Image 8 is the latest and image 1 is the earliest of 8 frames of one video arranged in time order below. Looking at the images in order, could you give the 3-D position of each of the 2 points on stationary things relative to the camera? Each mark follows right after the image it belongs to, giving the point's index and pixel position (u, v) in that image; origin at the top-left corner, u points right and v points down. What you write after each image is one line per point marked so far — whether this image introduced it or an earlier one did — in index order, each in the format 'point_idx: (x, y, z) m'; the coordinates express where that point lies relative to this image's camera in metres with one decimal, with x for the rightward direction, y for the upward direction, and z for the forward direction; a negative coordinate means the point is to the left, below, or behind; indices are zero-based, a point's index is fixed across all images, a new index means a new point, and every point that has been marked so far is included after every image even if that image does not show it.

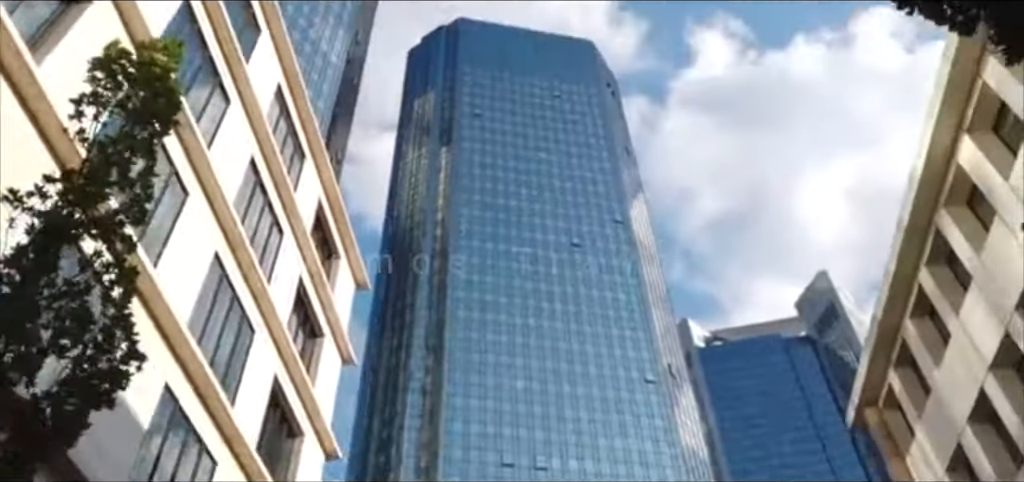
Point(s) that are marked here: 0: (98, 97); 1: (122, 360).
0: (-6.8, +2.4, +14.6) m
1: (-5.3, -1.6, +12.1) m
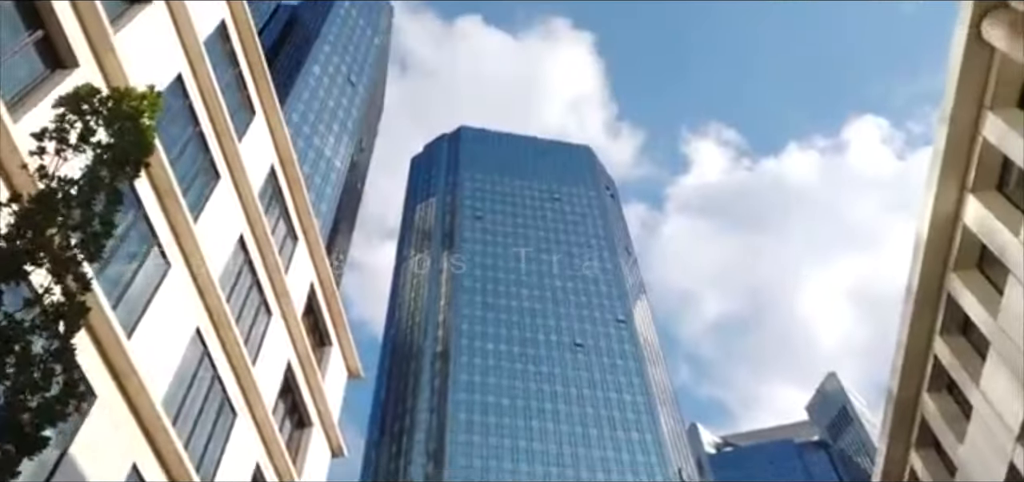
0: (-7.0, +1.7, +13.9) m
1: (-5.5, -2.0, +10.9) m
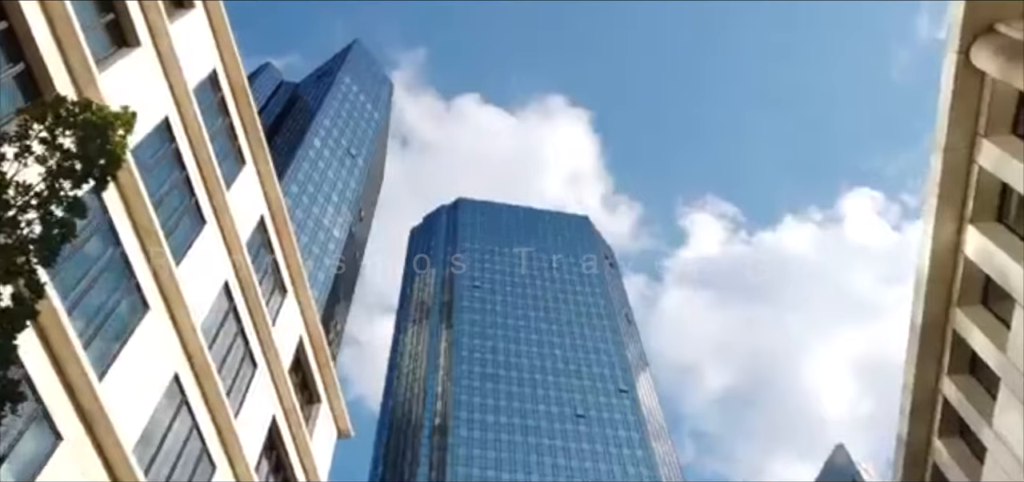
0: (-7.3, +1.5, +13.3) m
1: (-5.8, -1.9, +10.0) m
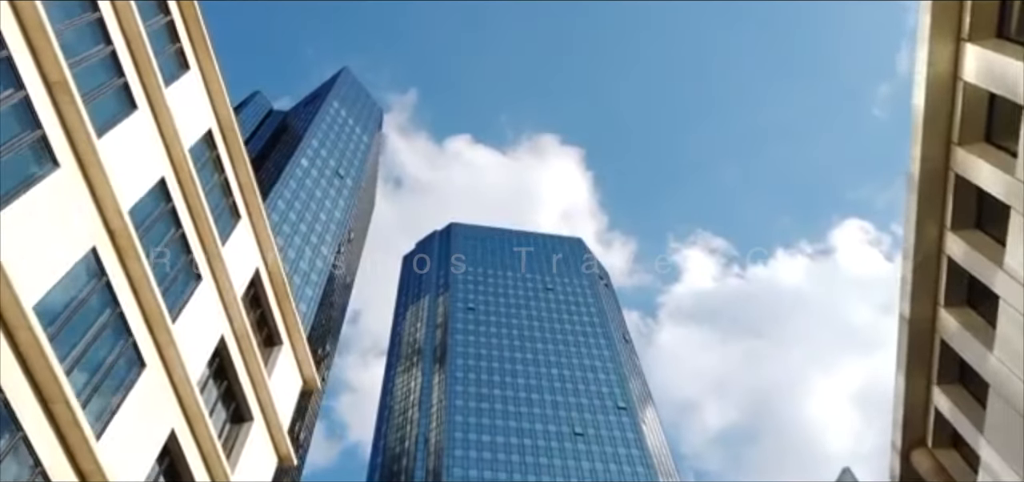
0: (-8.1, +3.6, +12.1) m
1: (-6.5, +0.4, +8.7) m
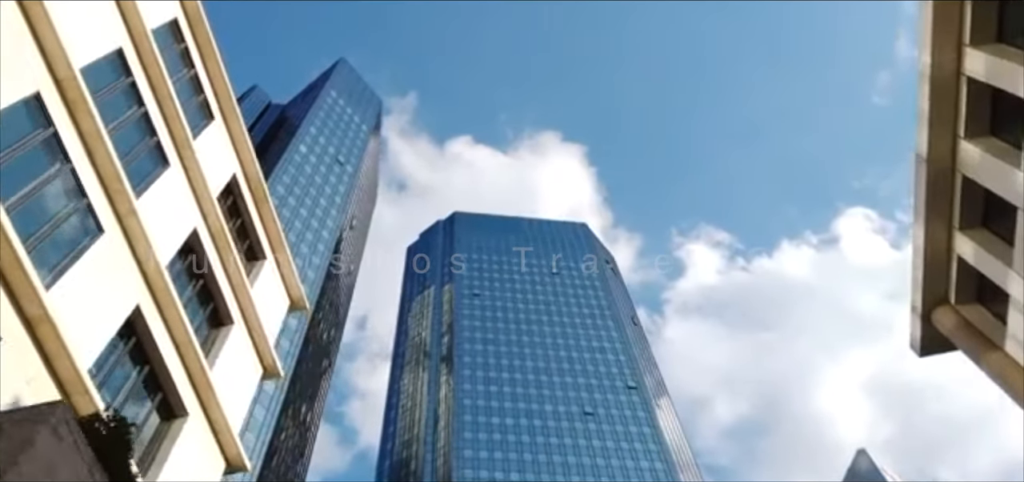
0: (-7.8, +3.0, +12.7) m
1: (-6.1, -0.1, +9.3) m
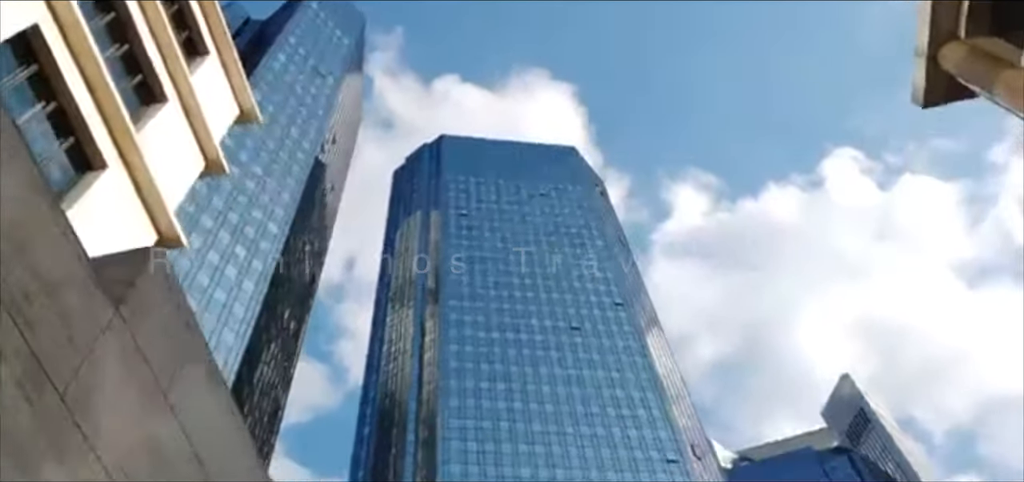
0: (-7.8, +4.9, +12.1) m
1: (-6.1, +1.6, +9.0) m
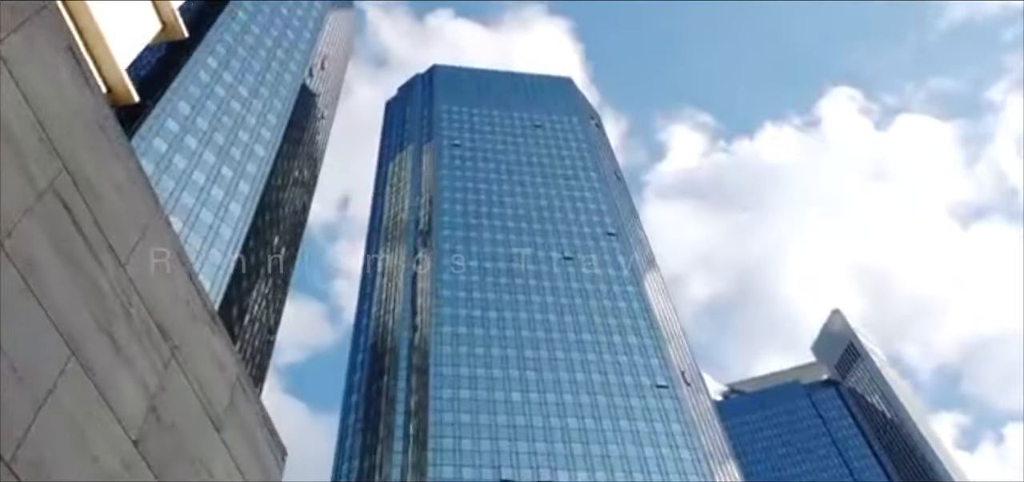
0: (-8.2, +8.2, +10.5) m
1: (-6.4, +4.6, +7.6) m
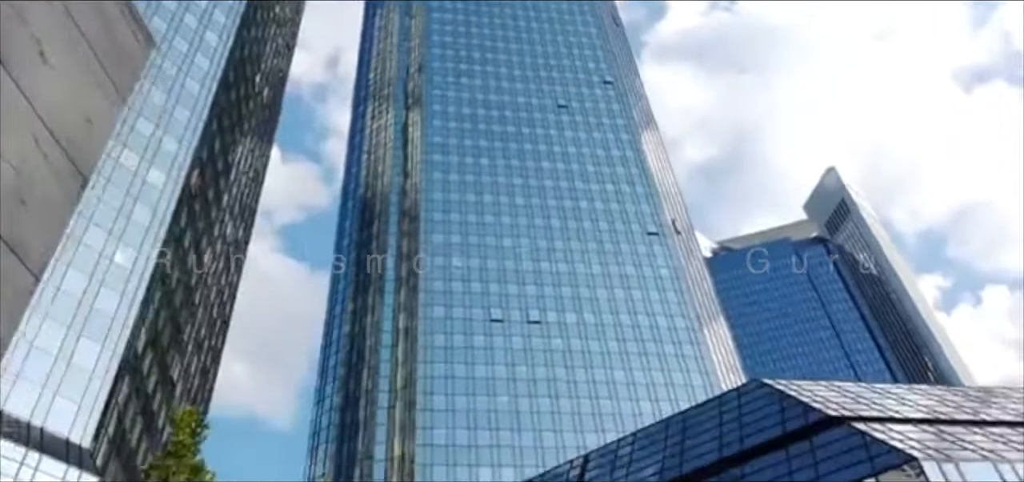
0: (-8.5, +12.7, +7.6) m
1: (-6.8, +8.7, +5.2) m
